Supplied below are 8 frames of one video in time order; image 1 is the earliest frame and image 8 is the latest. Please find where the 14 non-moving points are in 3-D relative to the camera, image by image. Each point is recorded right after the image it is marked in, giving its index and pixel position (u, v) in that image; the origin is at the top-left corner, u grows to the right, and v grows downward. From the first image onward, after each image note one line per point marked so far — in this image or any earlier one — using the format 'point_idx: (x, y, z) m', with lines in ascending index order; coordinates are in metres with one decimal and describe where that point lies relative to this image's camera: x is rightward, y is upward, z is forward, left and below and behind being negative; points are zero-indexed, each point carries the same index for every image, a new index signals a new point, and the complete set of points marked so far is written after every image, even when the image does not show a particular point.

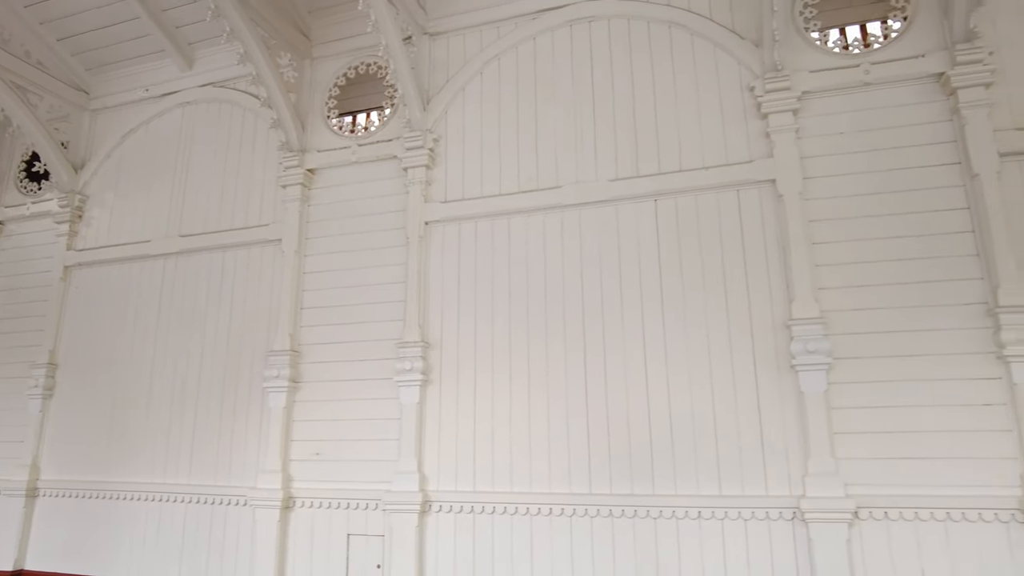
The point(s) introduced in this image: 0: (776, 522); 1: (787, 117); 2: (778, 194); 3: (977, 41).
0: (+1.3, -1.1, +3.3) m
1: (+1.5, +0.9, +3.7) m
2: (+1.4, +0.5, +3.6) m
3: (+2.4, +1.3, +3.4) m
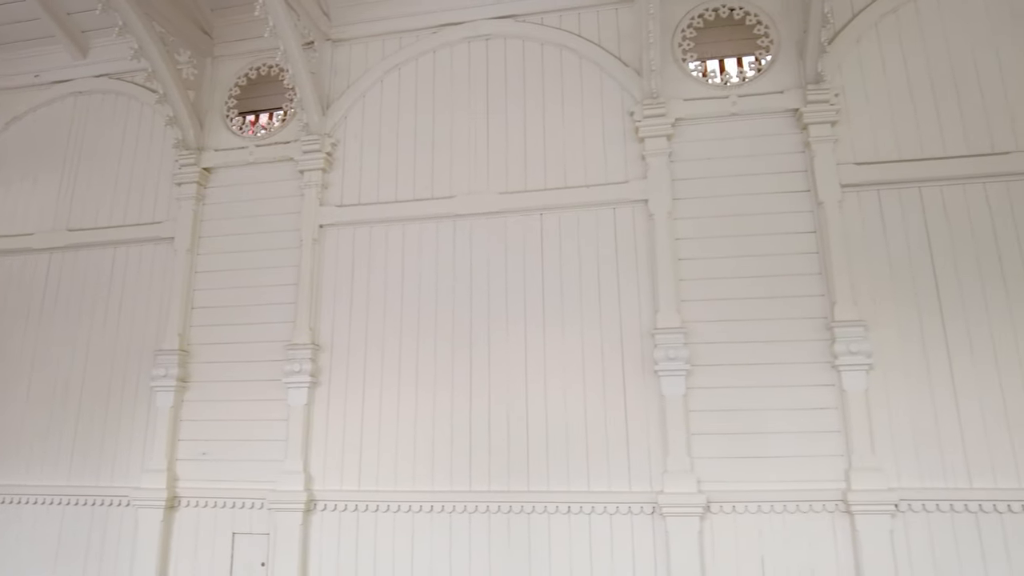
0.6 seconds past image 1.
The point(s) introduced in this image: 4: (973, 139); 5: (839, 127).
0: (+0.7, -1.2, +3.5) m
1: (+0.9, +0.9, +4.0) m
2: (+0.8, +0.4, +3.9) m
3: (+1.8, +1.2, +3.8) m
4: (+2.6, +0.8, +3.8) m
5: (+1.9, +0.9, +3.9) m
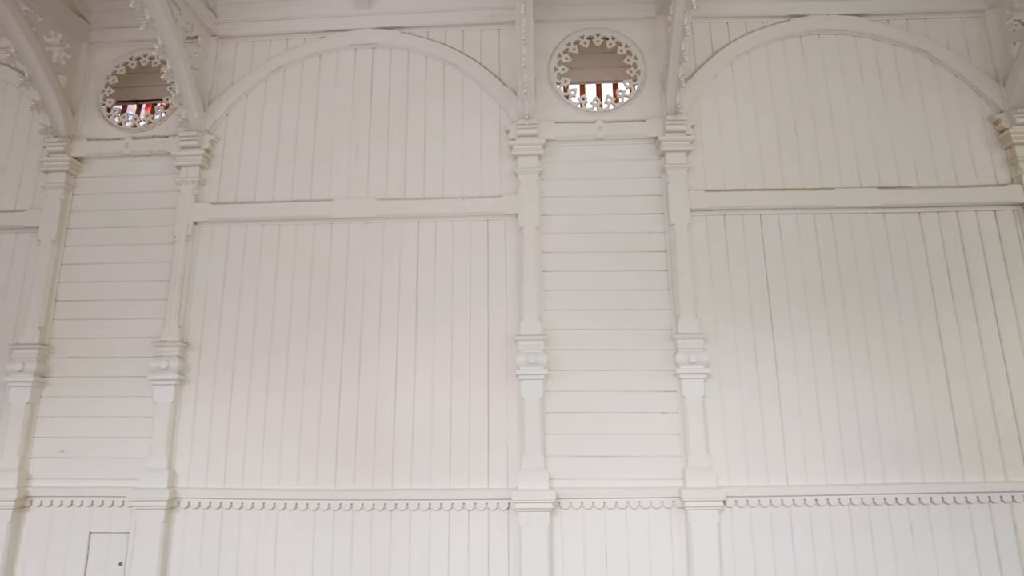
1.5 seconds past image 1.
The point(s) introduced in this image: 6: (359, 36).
0: (-0.1, -1.3, +3.7) m
1: (+0.1, +0.8, +4.2) m
2: (0.0, +0.4, +4.1) m
3: (+1.1, +1.1, +4.2) m
4: (+1.9, +0.7, +4.2) m
5: (+1.1, +0.8, +4.2) m
6: (-1.0, +1.7, +4.5) m
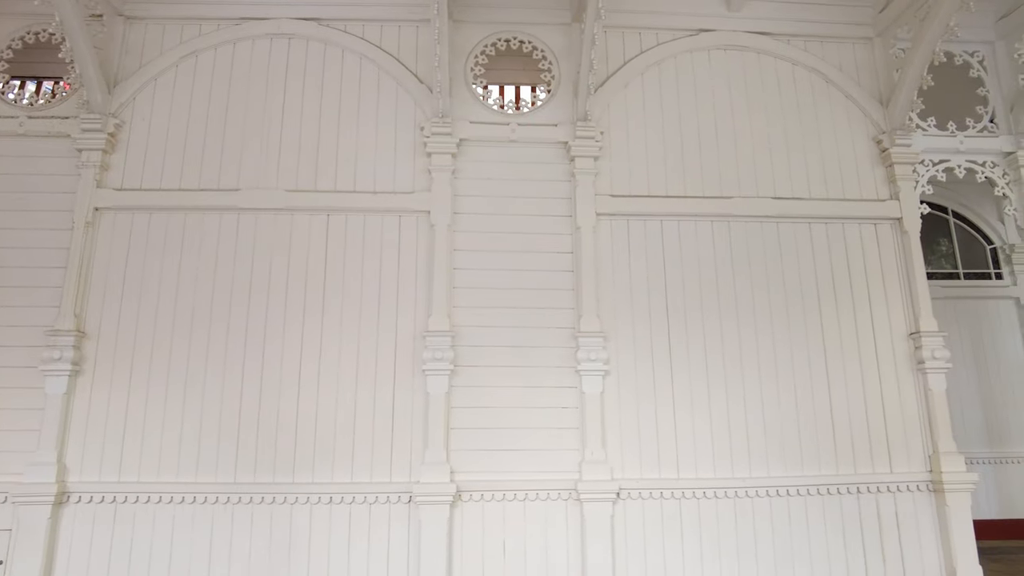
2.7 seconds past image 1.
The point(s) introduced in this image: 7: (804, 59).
0: (-0.7, -1.2, +3.8) m
1: (-0.4, +0.8, +4.3) m
2: (-0.5, +0.4, +4.2) m
3: (+0.5, +1.1, +4.3) m
4: (+1.3, +0.7, +4.4) m
5: (+0.6, +0.8, +4.4) m
6: (-1.6, +1.8, +4.5) m
7: (+2.1, +1.6, +4.7) m
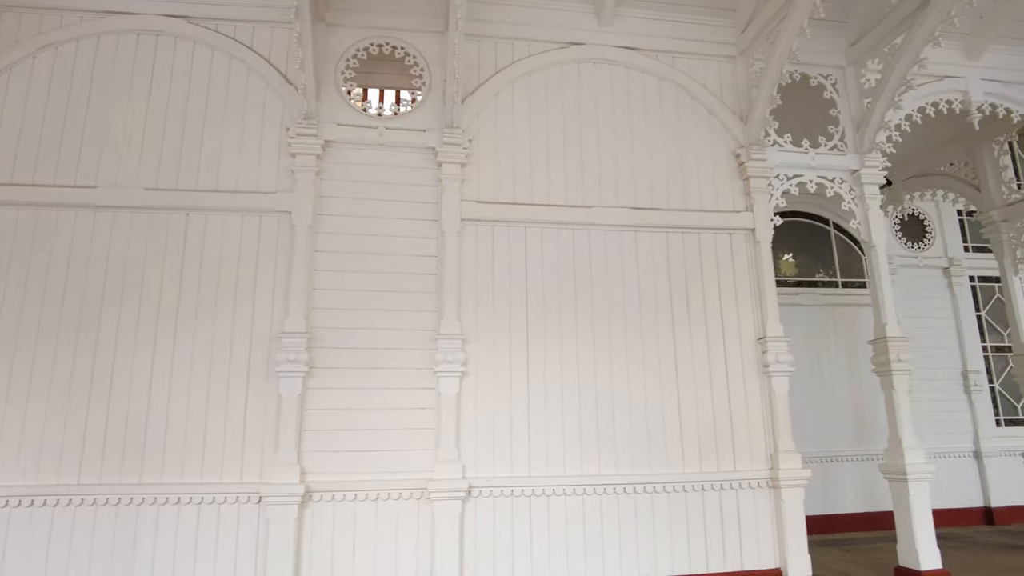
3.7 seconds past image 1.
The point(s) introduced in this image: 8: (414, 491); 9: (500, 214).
0: (-1.5, -1.2, +3.8) m
1: (-1.3, +0.8, +4.3) m
2: (-1.4, +0.4, +4.2) m
3: (-0.4, +1.1, +4.4) m
4: (+0.4, +0.7, +4.6) m
5: (-0.3, +0.8, +4.5) m
6: (-2.5, +1.8, +4.4) m
7: (+1.2, +1.6, +4.9) m
8: (-0.6, -1.2, +4.0) m
9: (-0.1, +0.5, +4.4) m
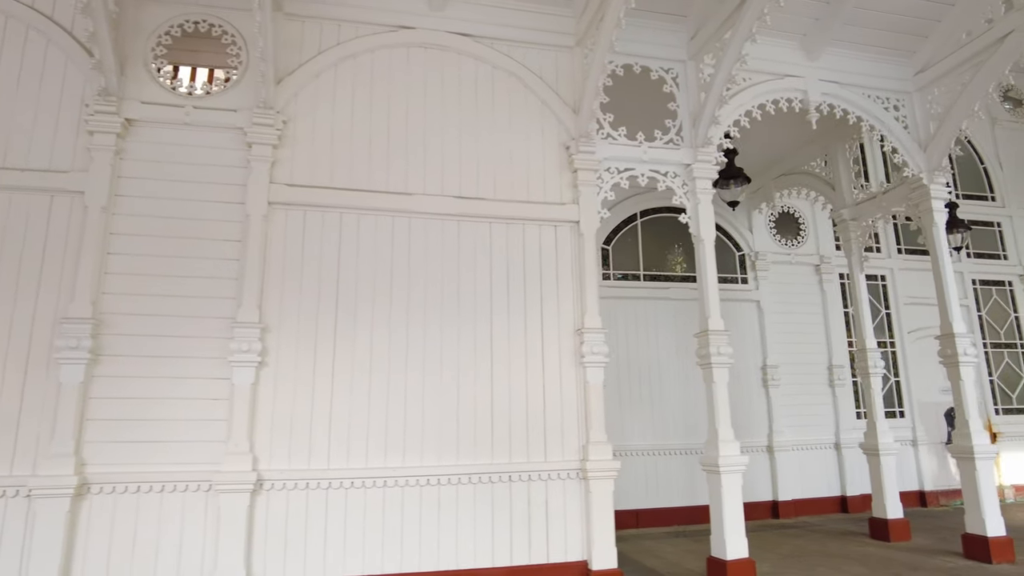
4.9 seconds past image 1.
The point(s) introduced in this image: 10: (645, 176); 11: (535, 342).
0: (-2.7, -1.1, +3.6) m
1: (-2.5, +0.9, +4.1) m
2: (-2.6, +0.5, +4.0) m
3: (-1.6, +1.1, +4.3) m
4: (-0.8, +0.7, +4.5) m
5: (-1.5, +0.9, +4.4) m
6: (-3.6, +1.9, +4.1) m
7: (-0.1, +1.6, +4.8) m
8: (-1.8, -1.1, +3.8) m
9: (-1.3, +0.6, +4.3) m
10: (+1.0, +0.8, +4.9) m
11: (+0.1, -0.4, +4.5) m
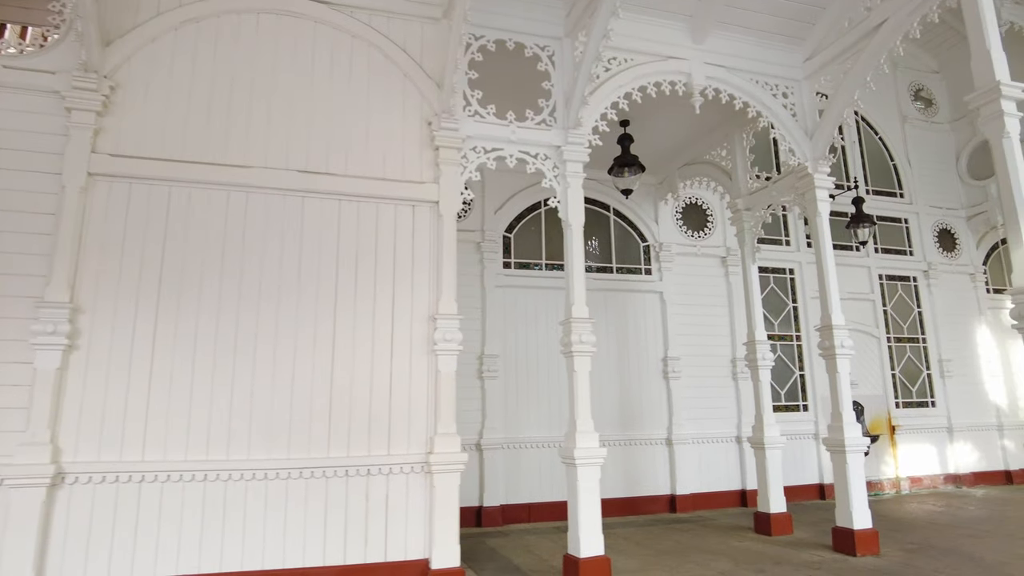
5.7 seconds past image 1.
0: (-3.6, -1.0, +3.2) m
1: (-3.4, +1.1, +3.7) m
2: (-3.5, +0.6, +3.6) m
3: (-2.5, +1.3, +3.9) m
4: (-1.8, +0.9, +4.2) m
5: (-2.4, +1.0, +4.0) m
6: (-4.5, +2.0, +3.6) m
7: (-1.0, +1.7, +4.6) m
8: (-2.7, -1.0, +3.5) m
9: (-2.2, +0.7, +4.0) m
10: (0.0, +0.9, +4.7) m
11: (-0.8, -0.2, +4.2) m
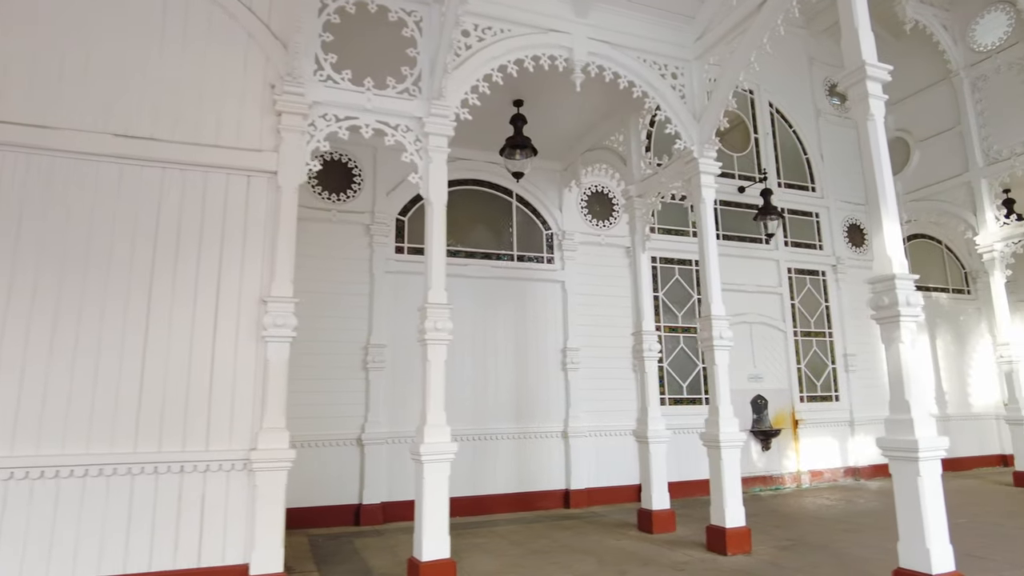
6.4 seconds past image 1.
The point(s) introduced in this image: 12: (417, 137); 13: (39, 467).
0: (-4.5, -0.8, +2.6) m
1: (-4.3, +1.2, +3.1) m
2: (-4.3, +0.8, +3.0) m
3: (-3.4, +1.4, +3.4) m
4: (-2.7, +1.0, +3.7) m
5: (-3.3, +1.2, +3.5) m
6: (-5.4, +2.2, +3.0) m
7: (-1.9, +1.9, +4.1) m
8: (-3.6, -0.8, +2.9) m
9: (-3.1, +0.8, +3.5) m
10: (-0.9, +1.1, +4.4) m
11: (-1.7, -0.1, +3.8) m
12: (-0.6, +1.0, +4.5) m
13: (-2.4, -0.9, +3.4) m
